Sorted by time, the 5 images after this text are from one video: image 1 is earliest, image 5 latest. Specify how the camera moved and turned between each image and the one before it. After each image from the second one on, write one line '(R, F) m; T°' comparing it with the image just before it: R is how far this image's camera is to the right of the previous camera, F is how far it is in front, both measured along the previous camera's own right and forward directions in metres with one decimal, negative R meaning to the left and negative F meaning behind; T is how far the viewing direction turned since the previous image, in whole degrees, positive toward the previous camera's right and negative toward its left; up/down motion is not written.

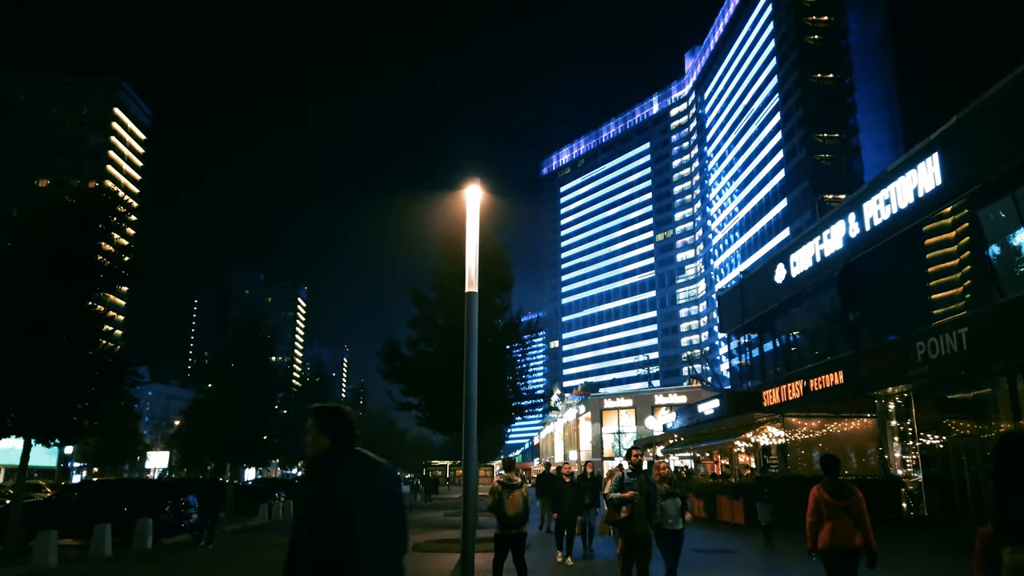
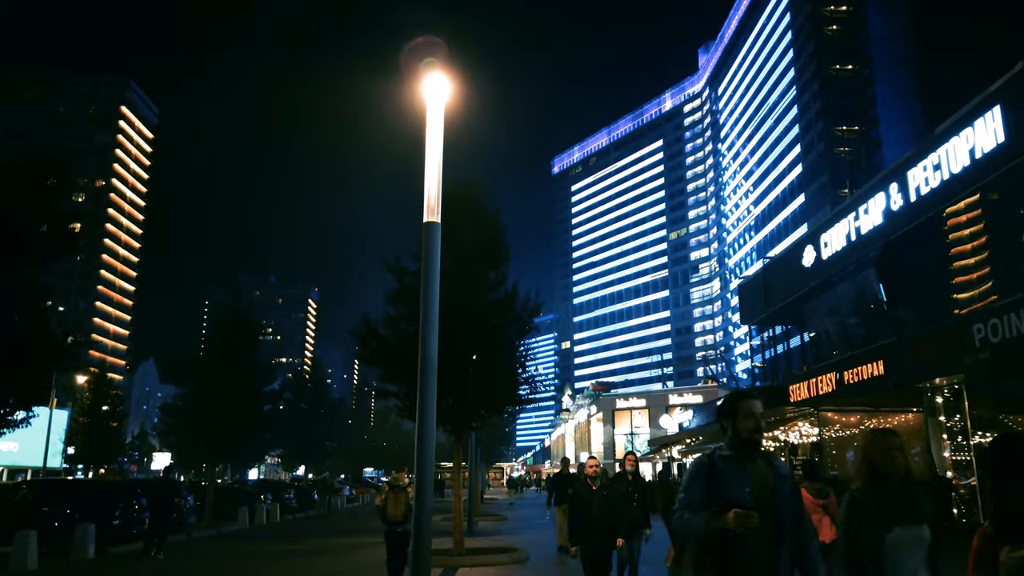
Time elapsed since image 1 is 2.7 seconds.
(+0.3, +2.5) m; -1°
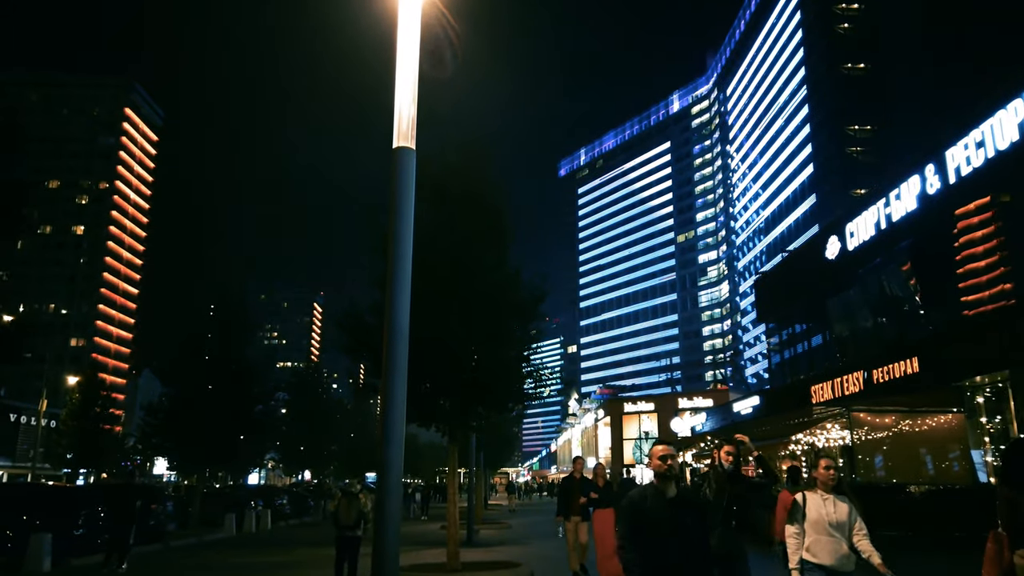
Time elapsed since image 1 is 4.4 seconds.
(+0.1, +1.7) m; 0°
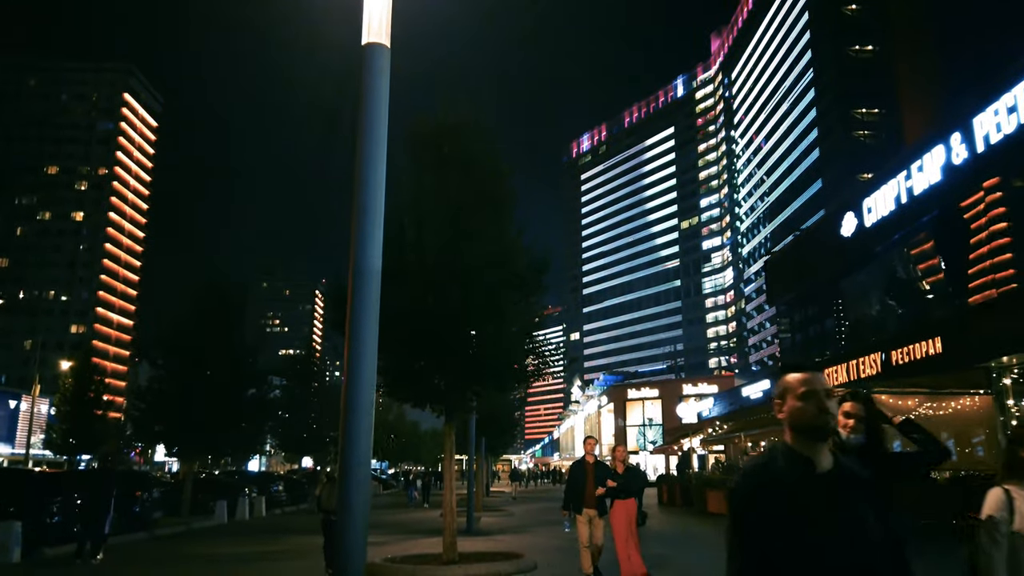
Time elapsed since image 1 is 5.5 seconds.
(0.0, +1.0) m; 0°
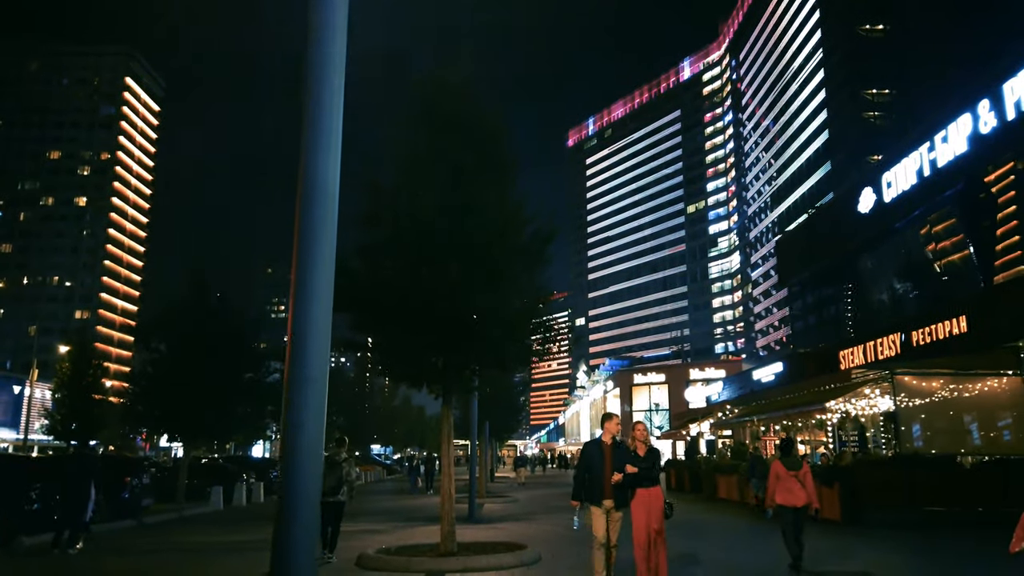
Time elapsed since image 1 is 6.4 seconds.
(0.0, +0.9) m; 0°
